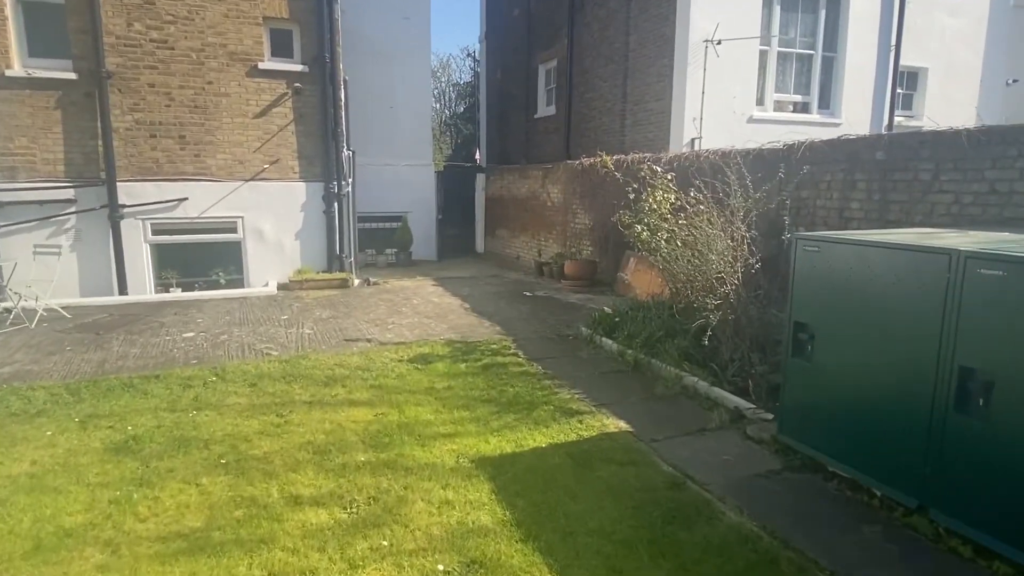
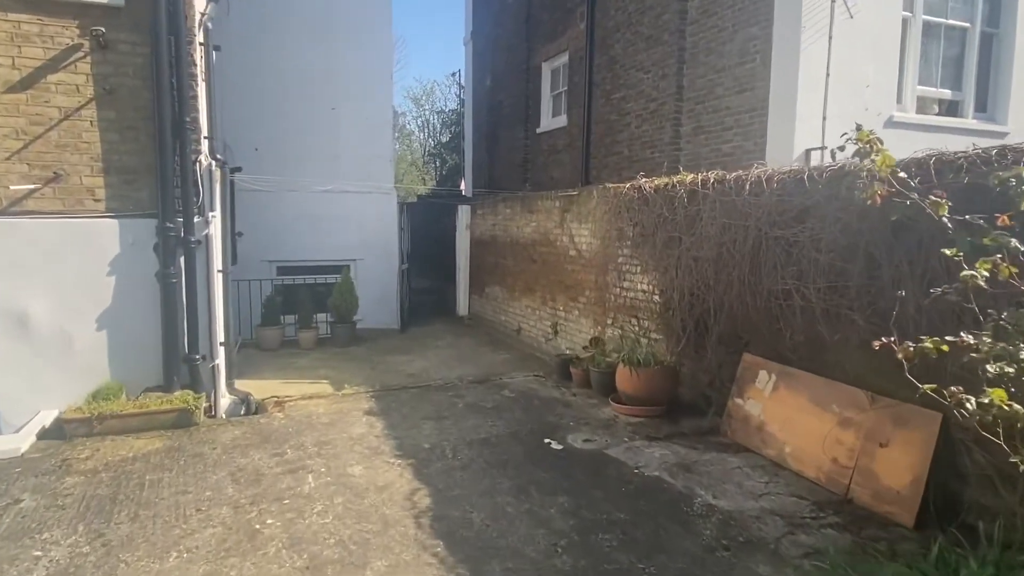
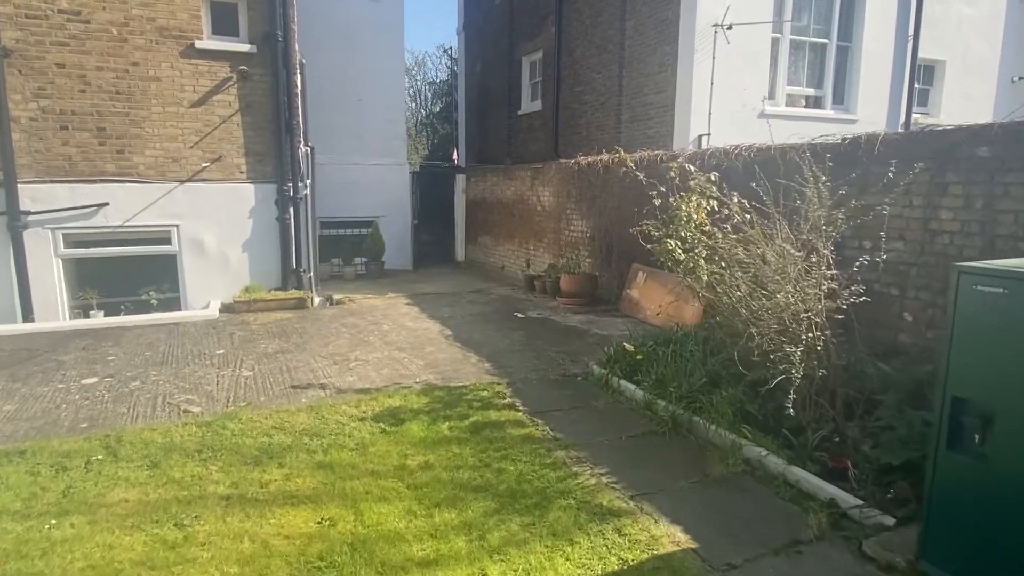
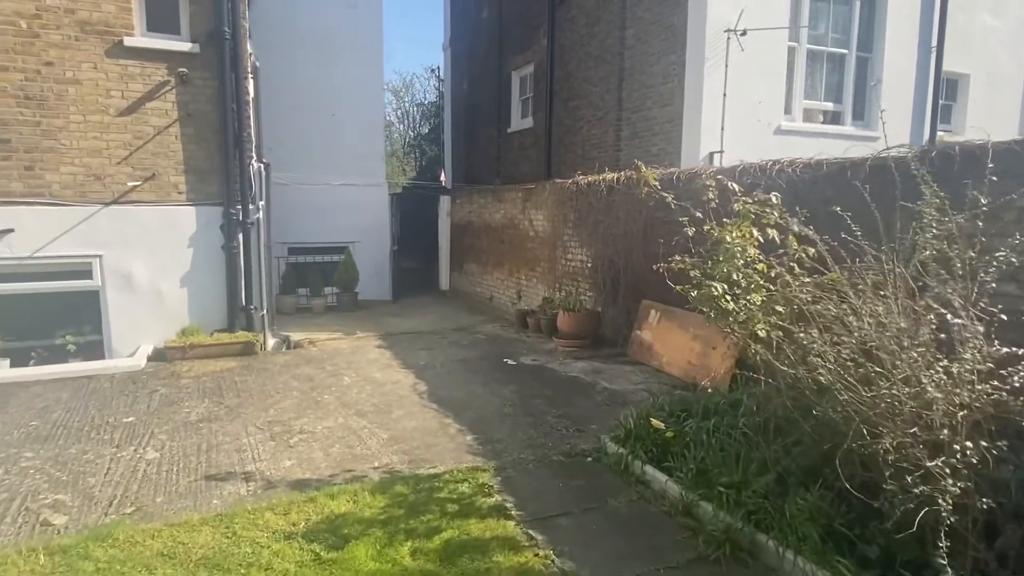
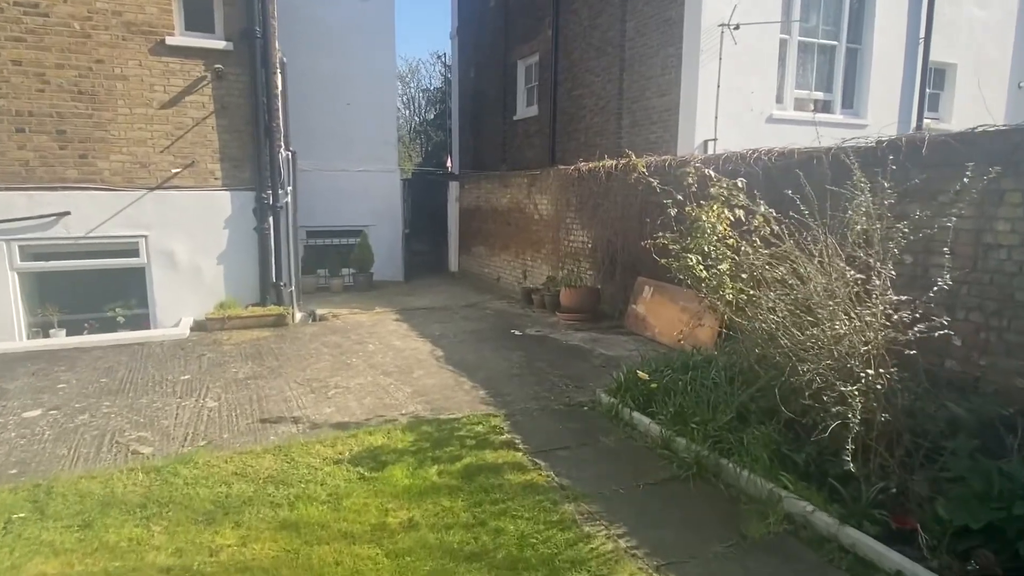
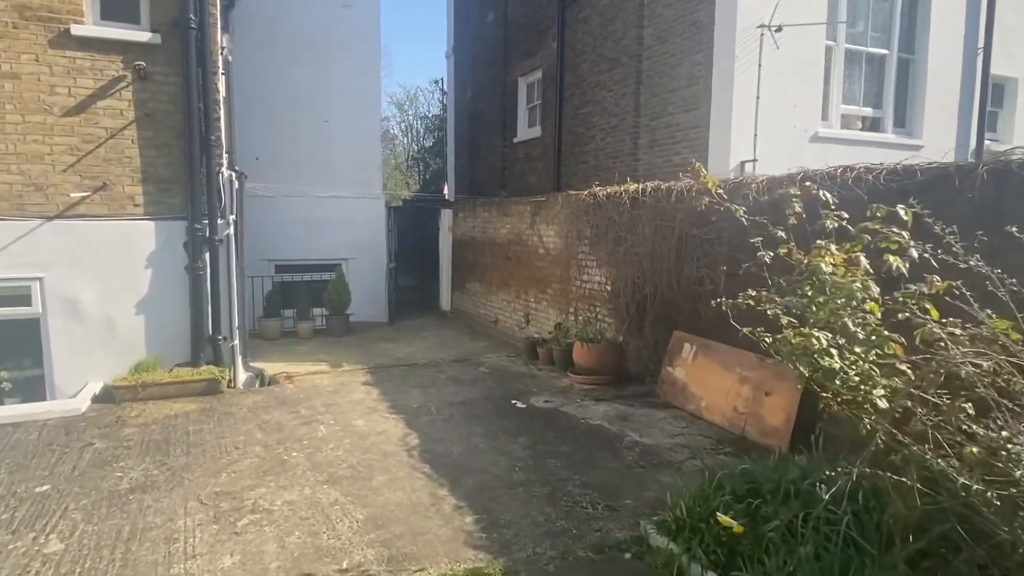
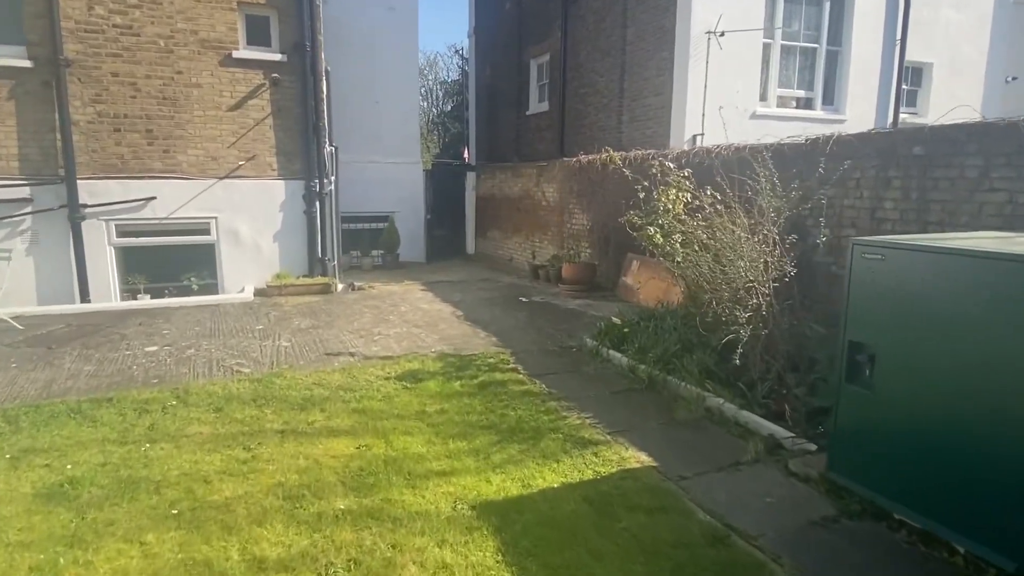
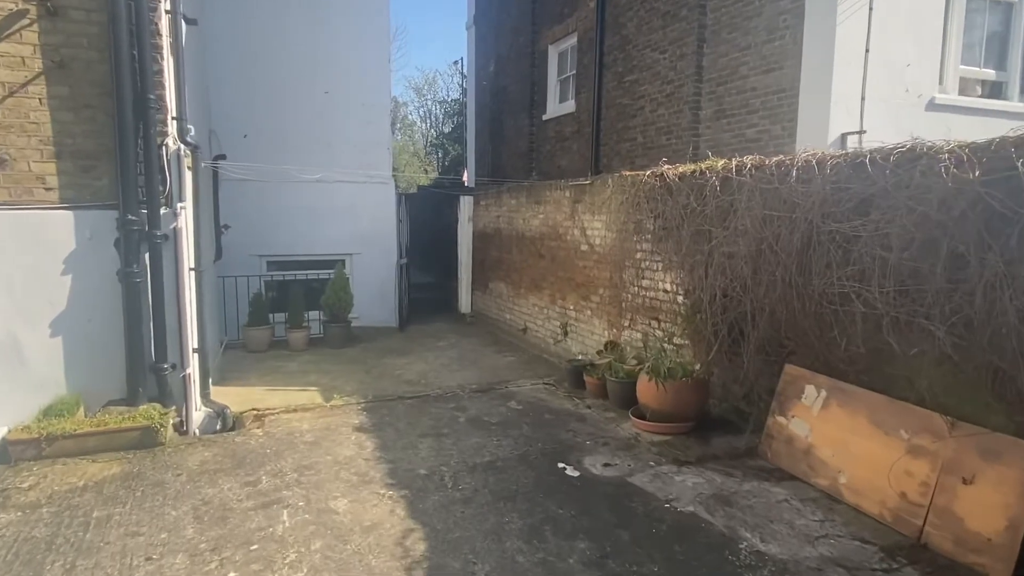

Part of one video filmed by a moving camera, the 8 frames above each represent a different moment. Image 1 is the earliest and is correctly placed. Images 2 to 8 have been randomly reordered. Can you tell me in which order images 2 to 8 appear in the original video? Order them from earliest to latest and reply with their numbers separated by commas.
7, 3, 5, 4, 6, 2, 8
